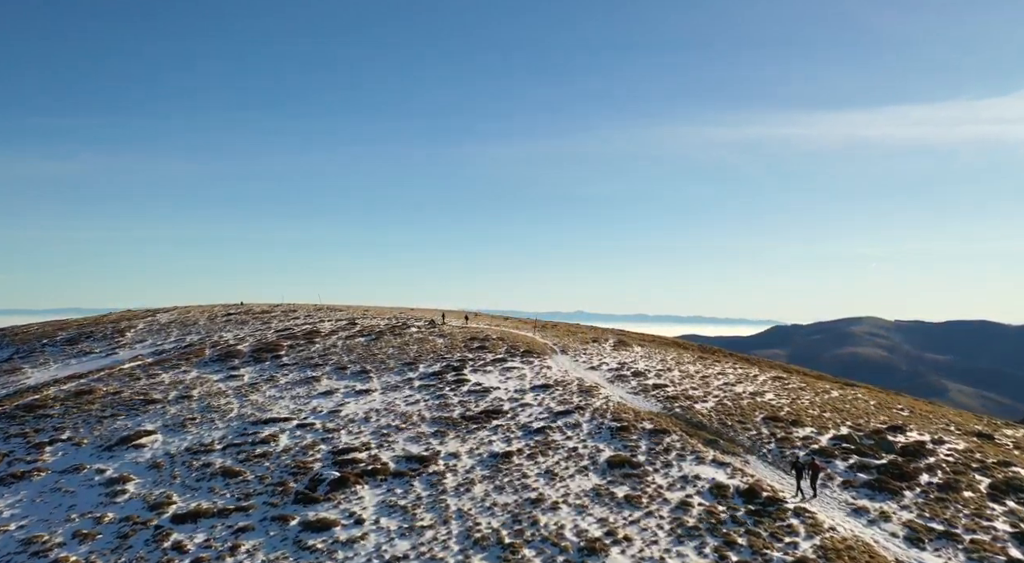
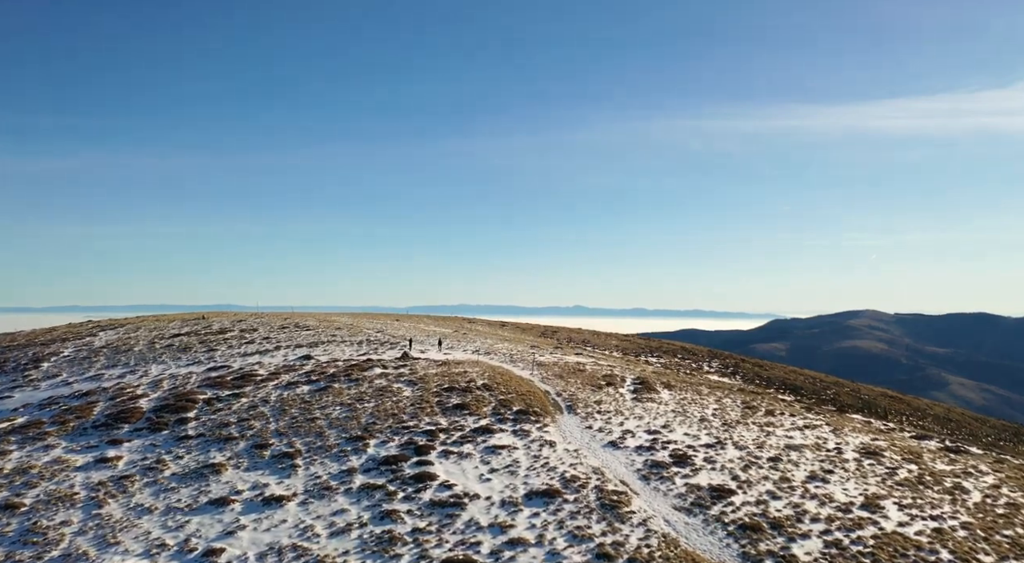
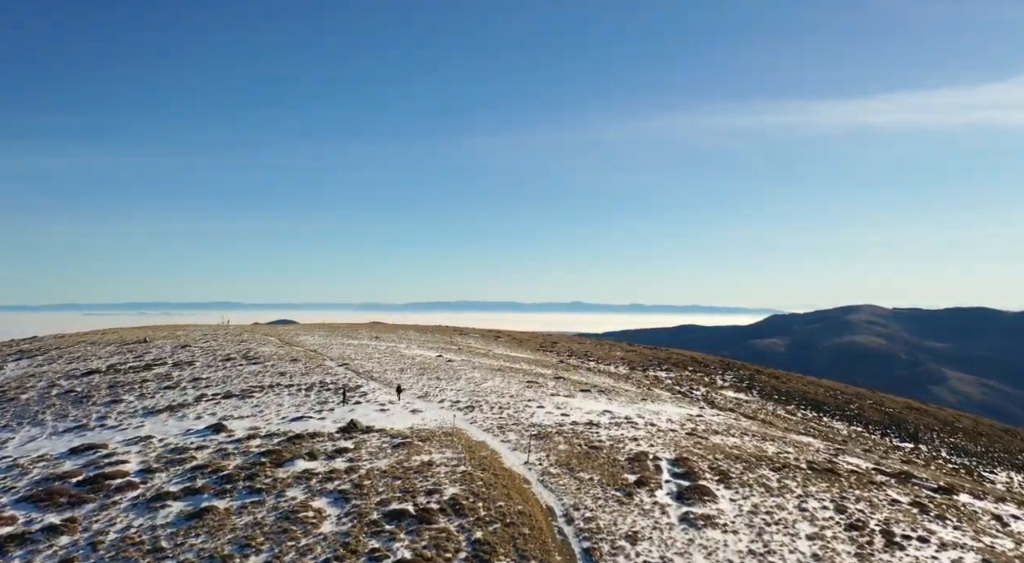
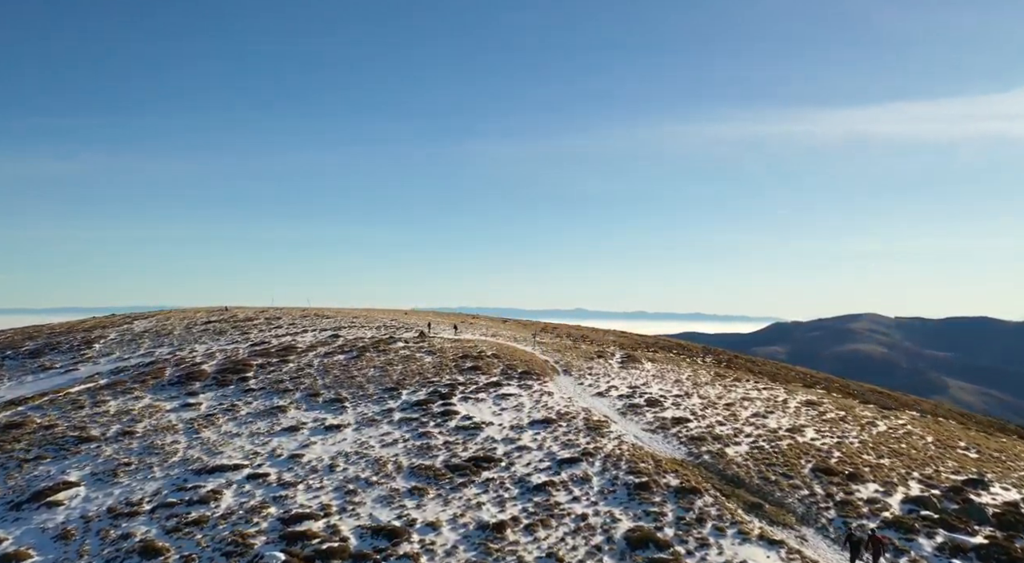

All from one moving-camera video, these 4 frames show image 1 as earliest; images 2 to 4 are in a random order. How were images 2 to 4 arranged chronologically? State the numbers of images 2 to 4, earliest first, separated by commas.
4, 2, 3
